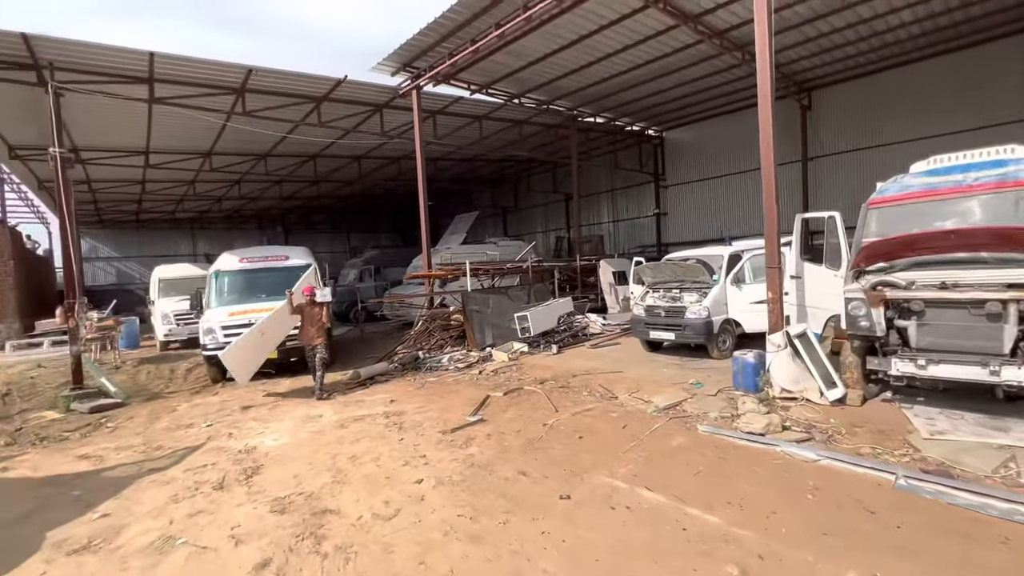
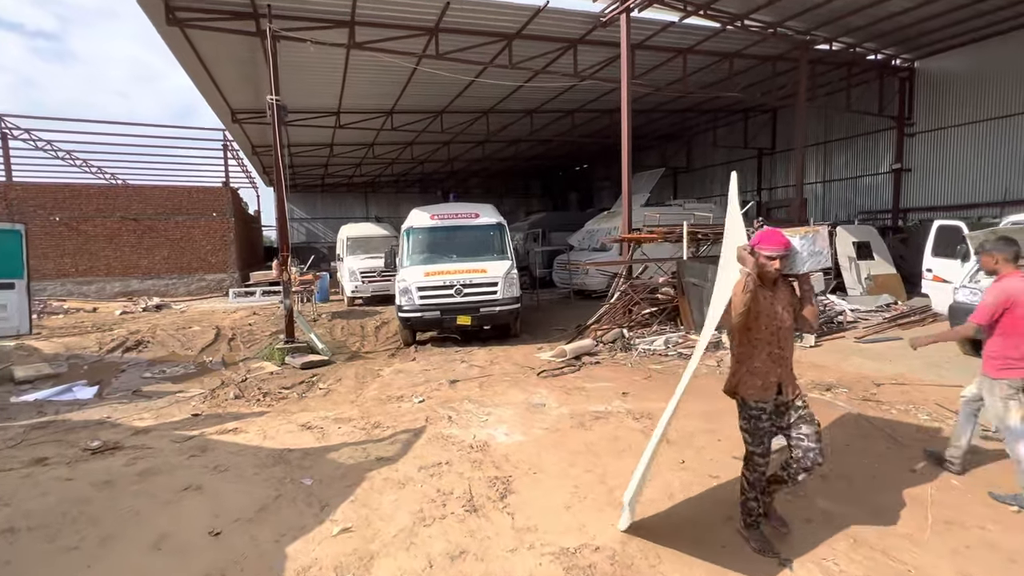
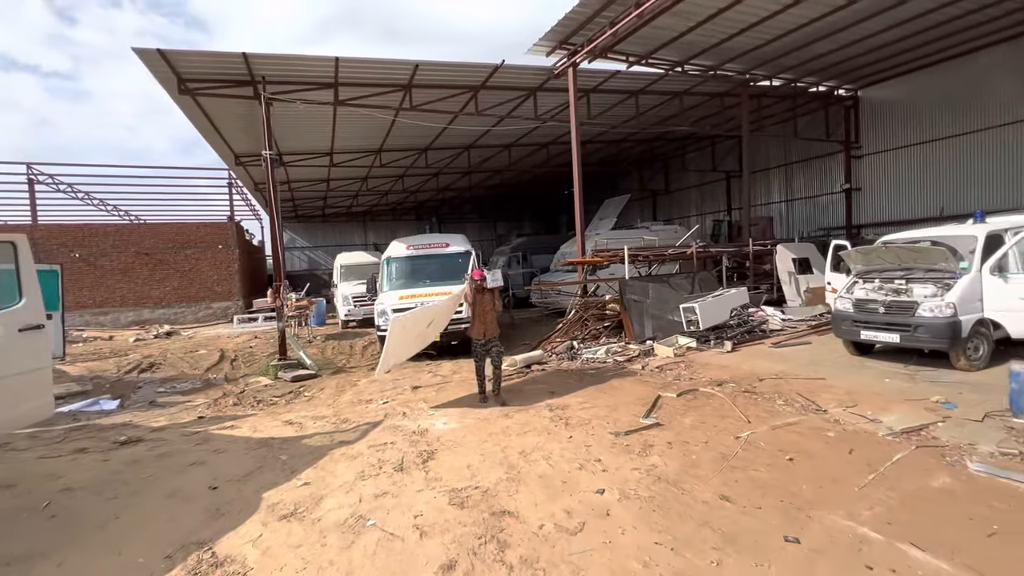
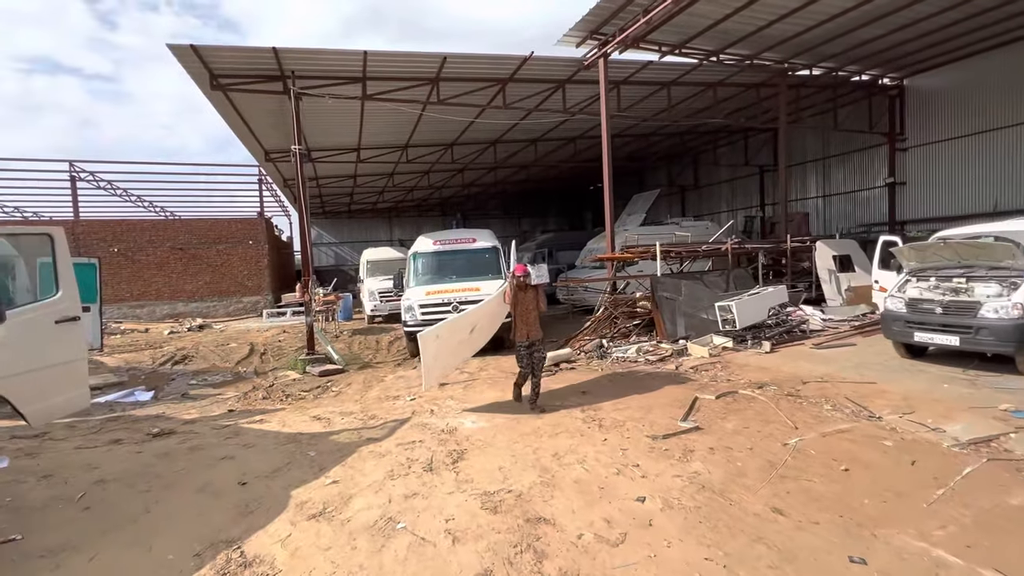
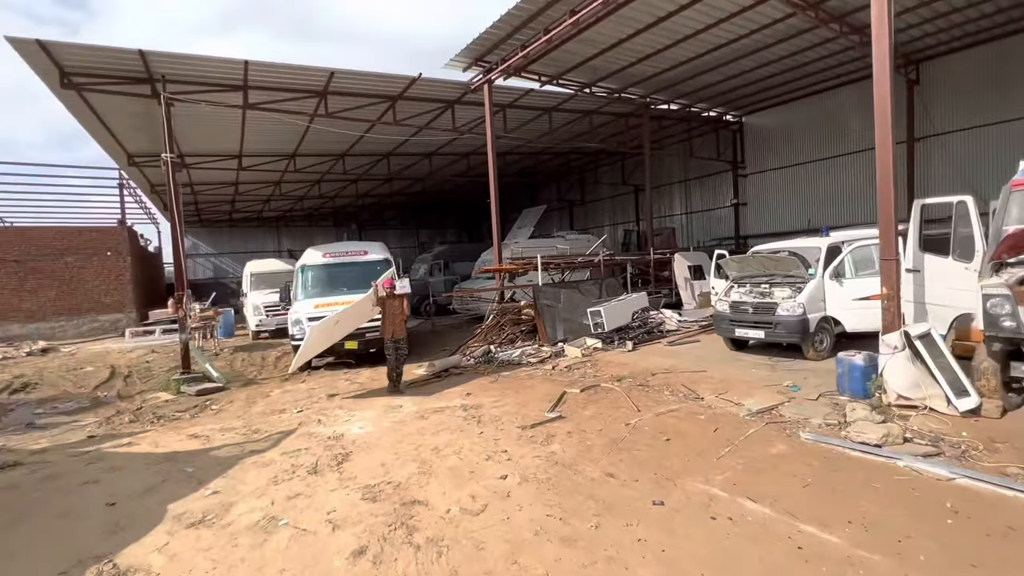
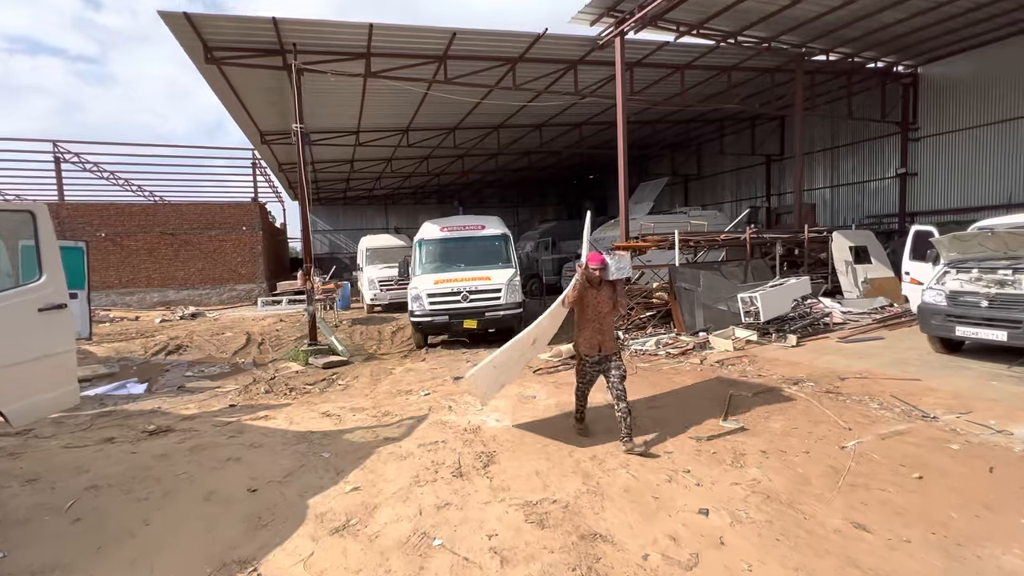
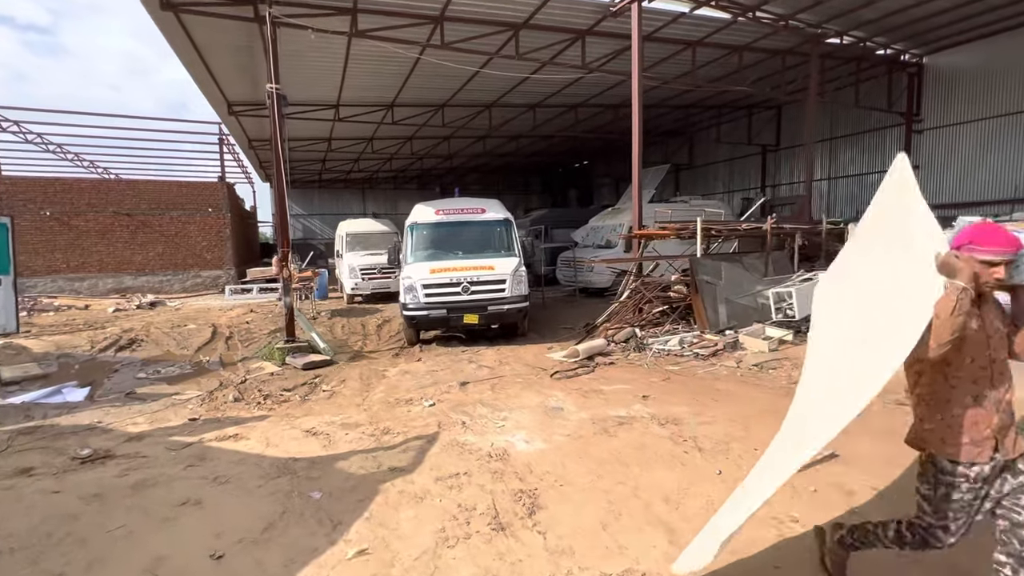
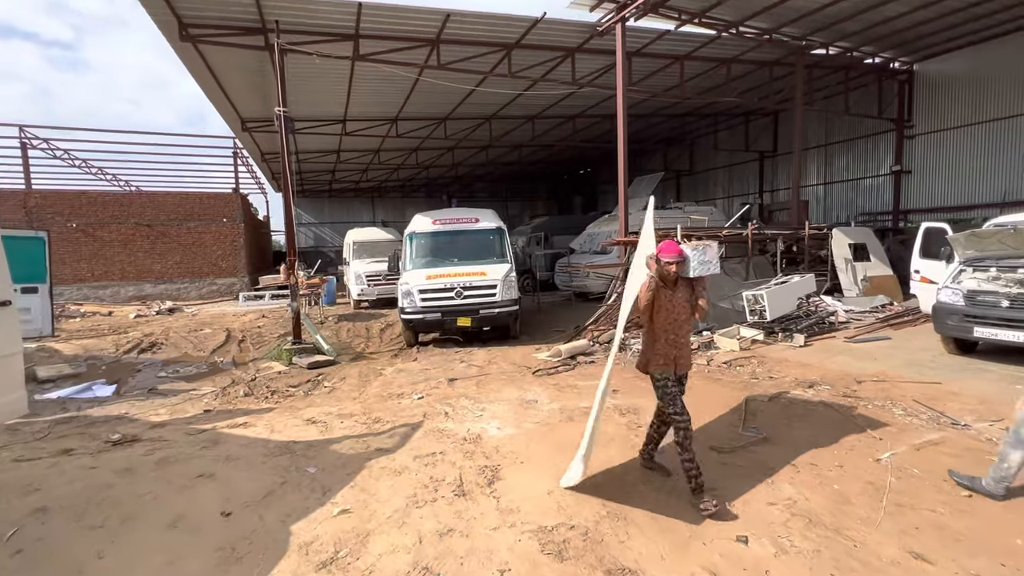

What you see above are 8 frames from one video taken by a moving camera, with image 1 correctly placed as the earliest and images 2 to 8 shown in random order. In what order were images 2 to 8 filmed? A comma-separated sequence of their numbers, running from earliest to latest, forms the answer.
5, 3, 4, 6, 8, 2, 7
